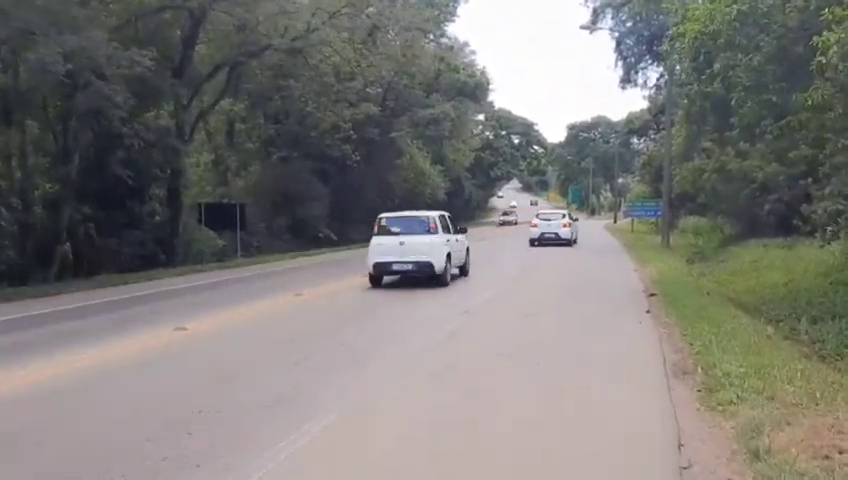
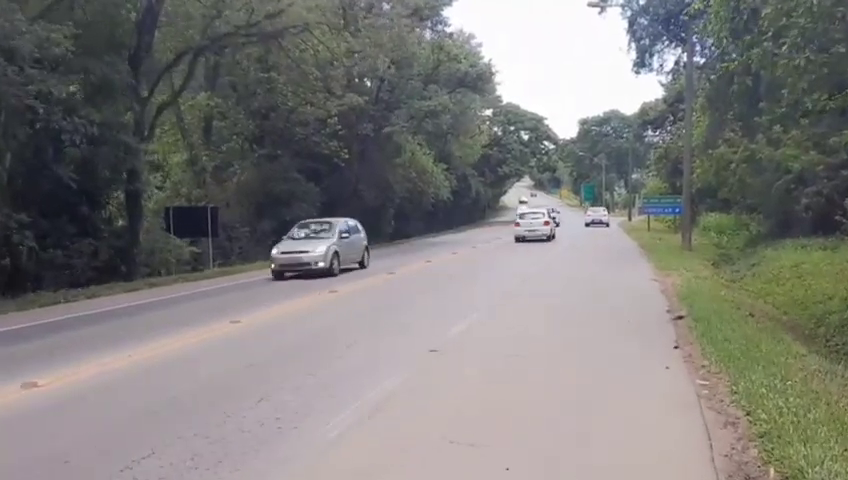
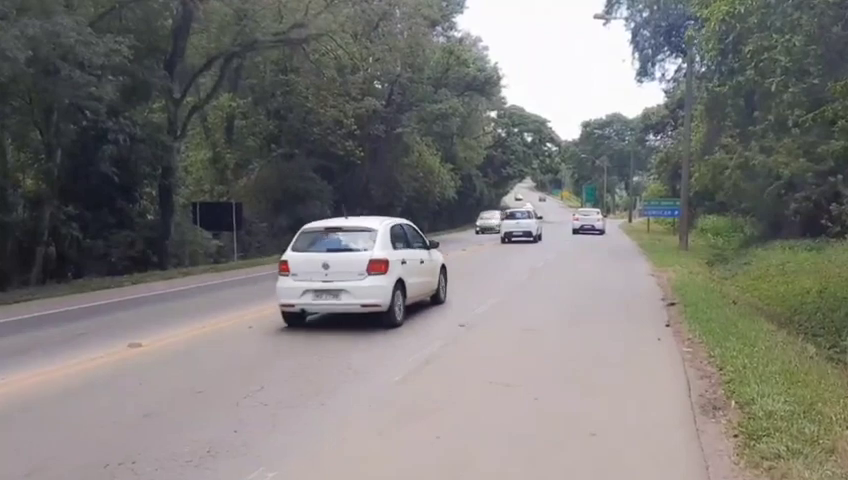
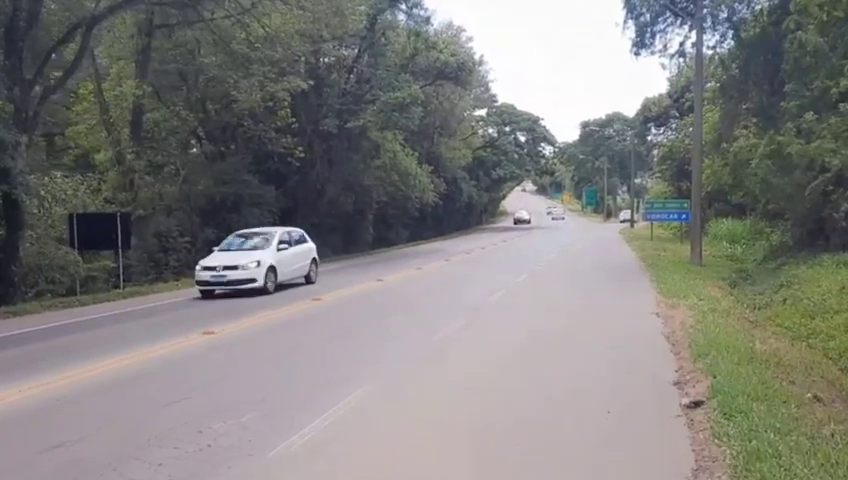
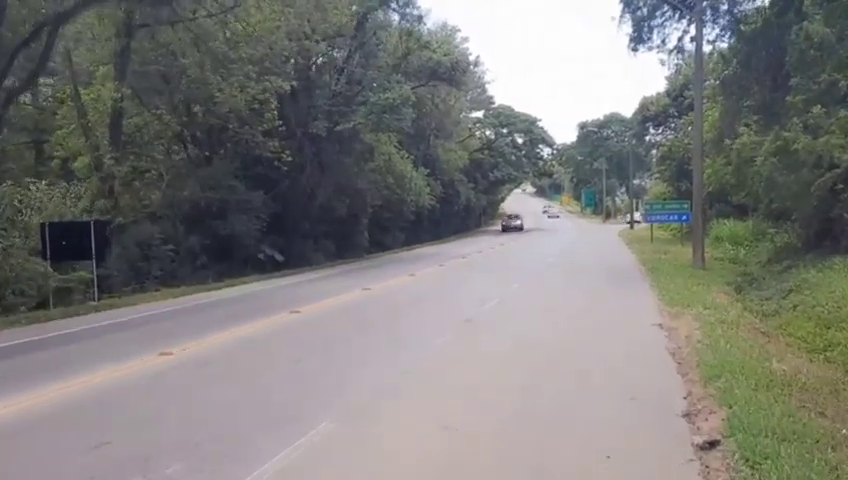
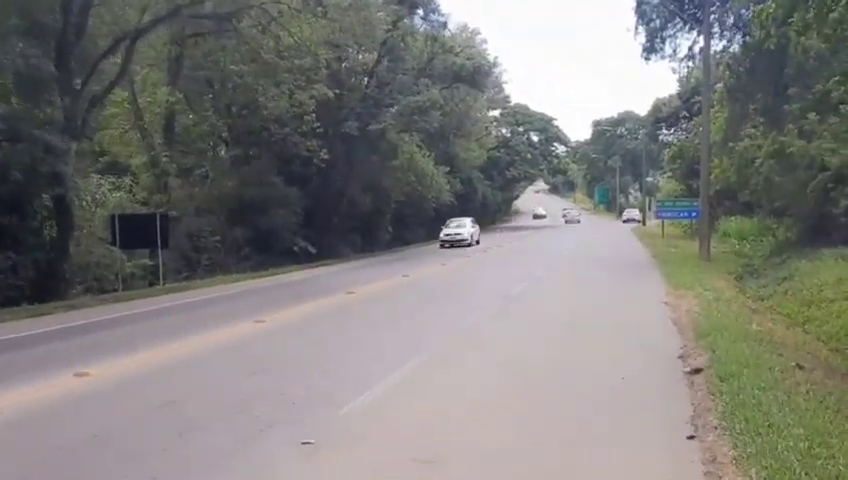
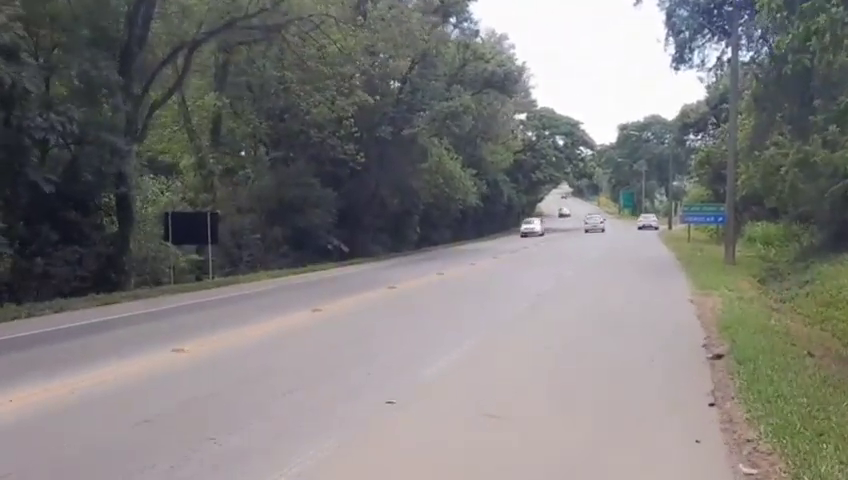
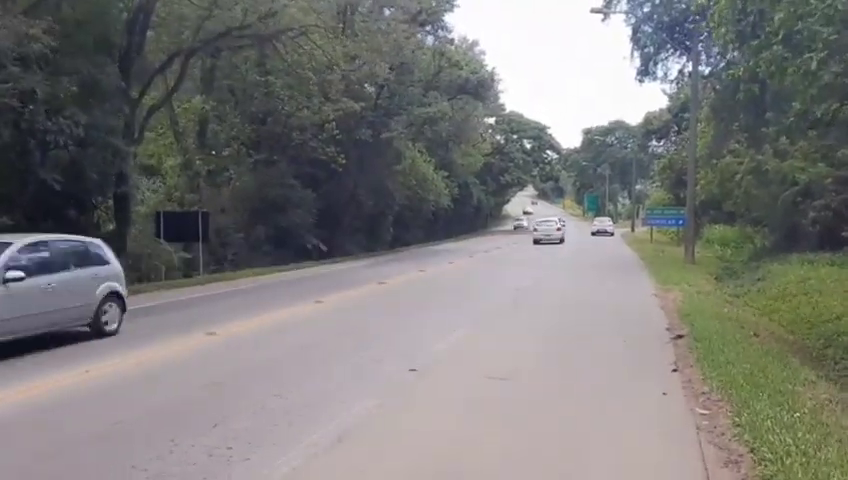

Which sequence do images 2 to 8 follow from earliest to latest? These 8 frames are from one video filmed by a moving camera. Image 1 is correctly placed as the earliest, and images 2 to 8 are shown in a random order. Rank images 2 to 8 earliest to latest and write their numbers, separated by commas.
3, 2, 8, 7, 6, 4, 5
